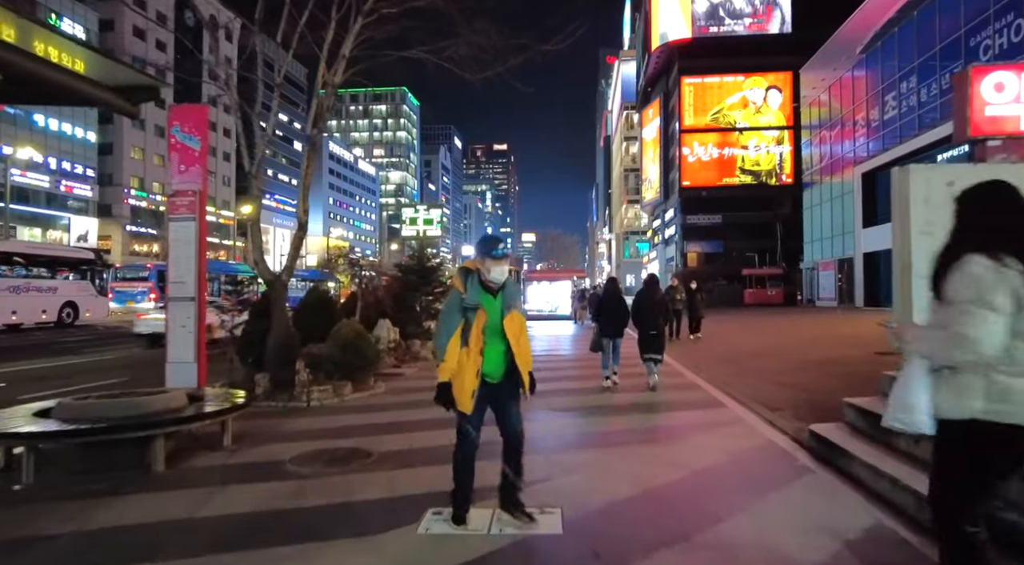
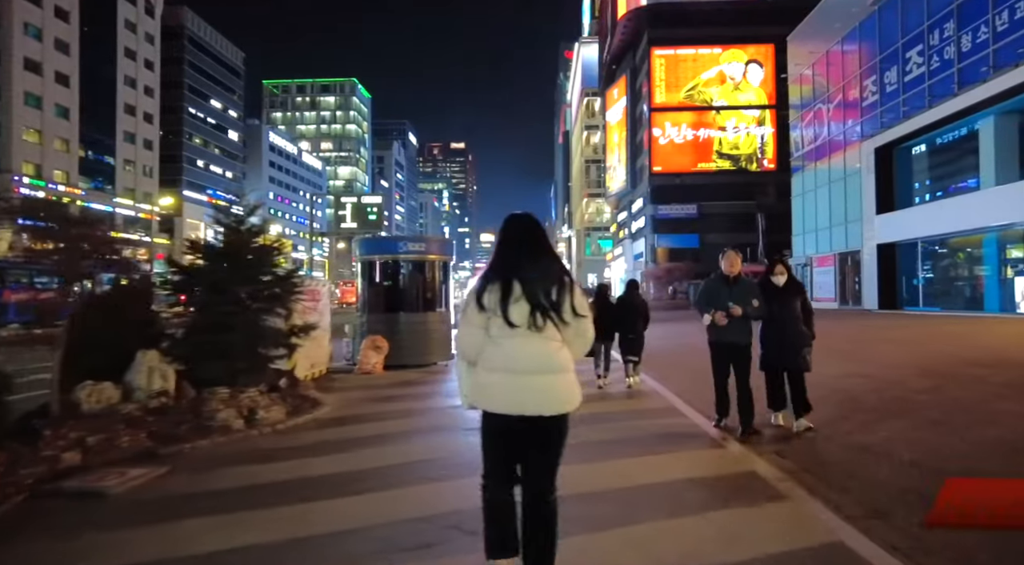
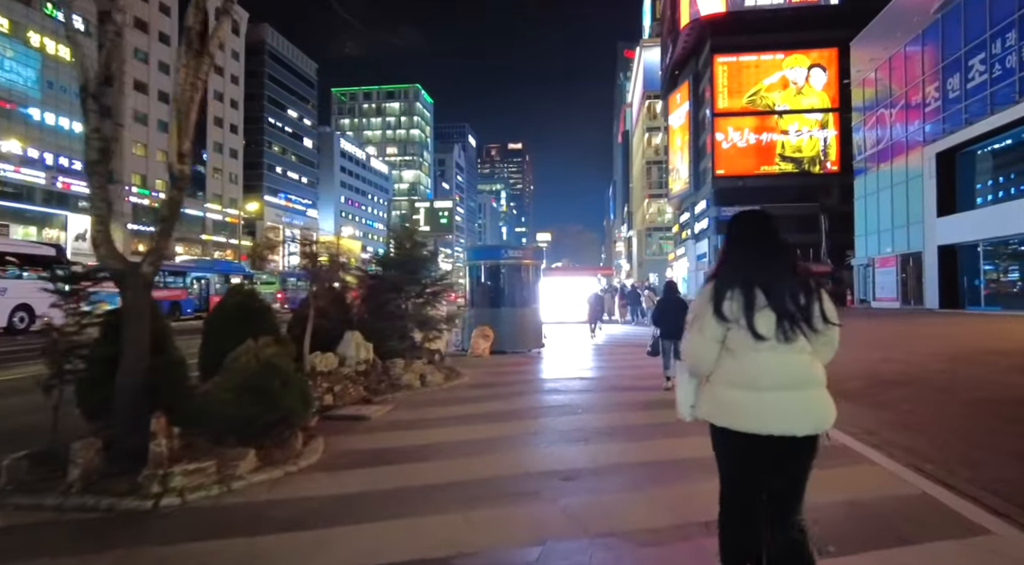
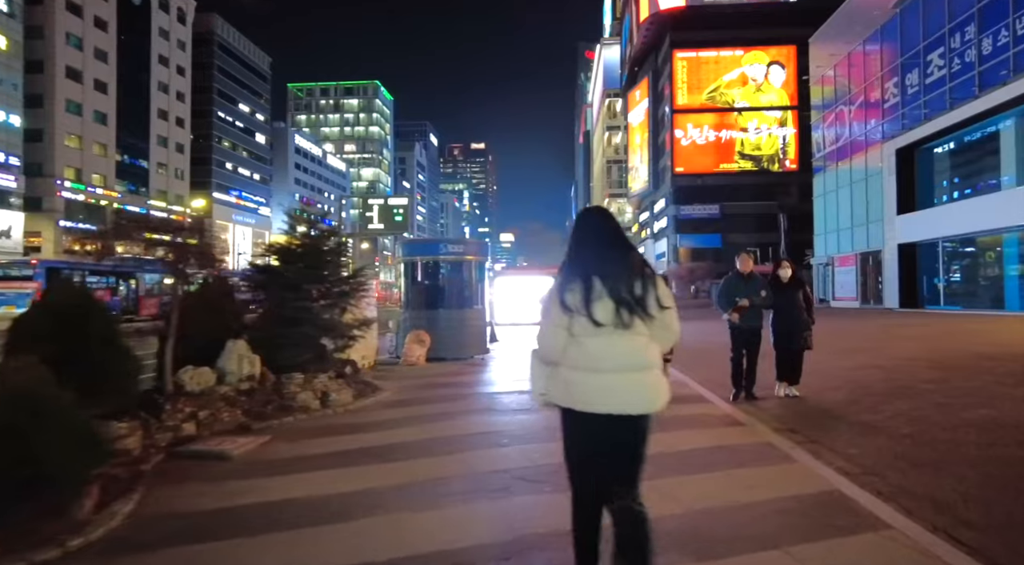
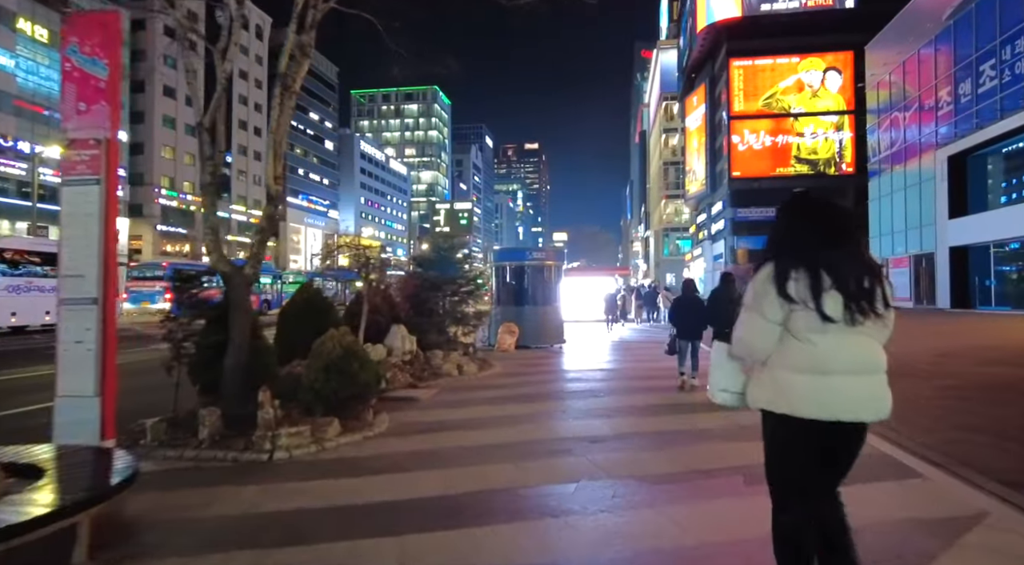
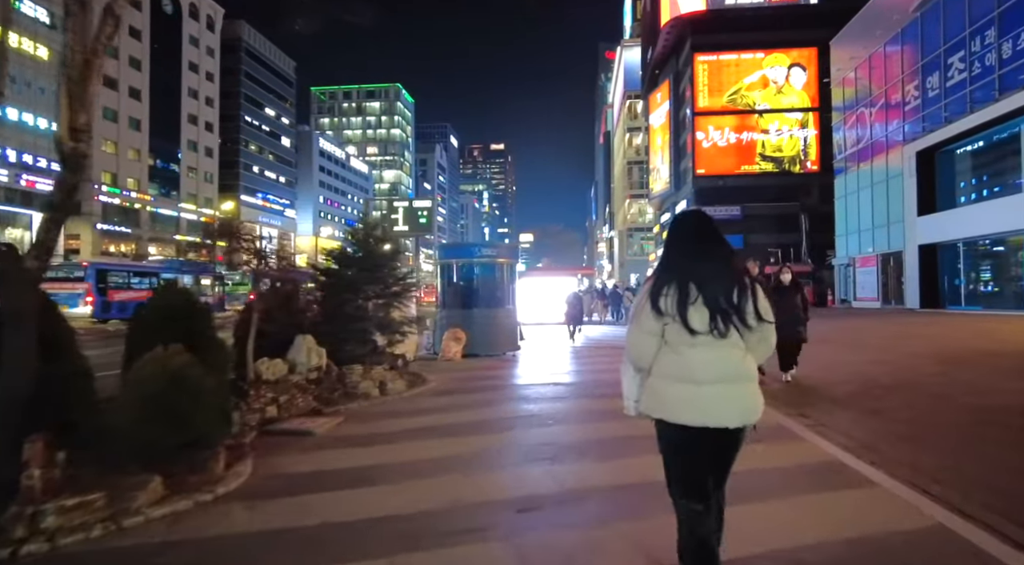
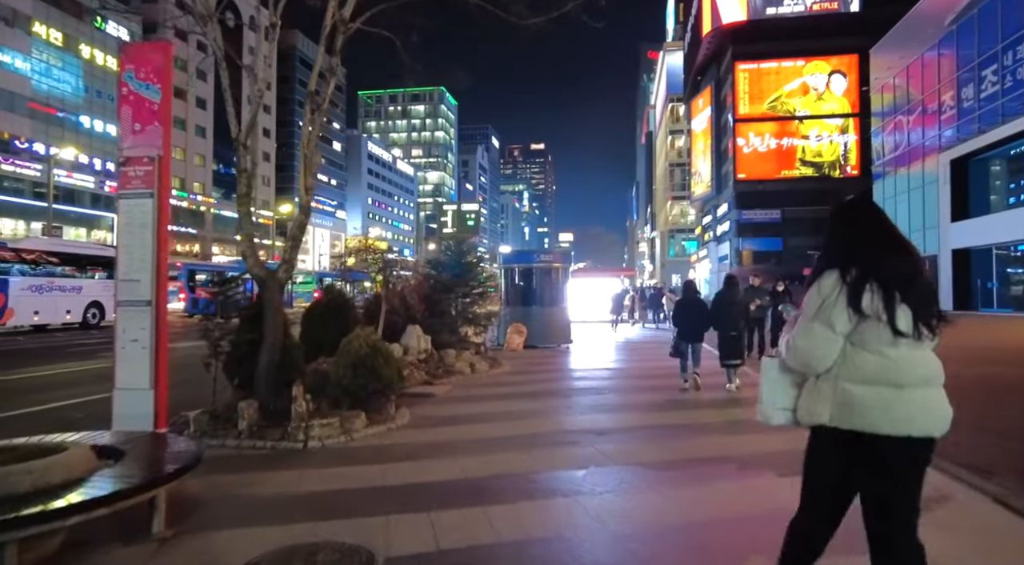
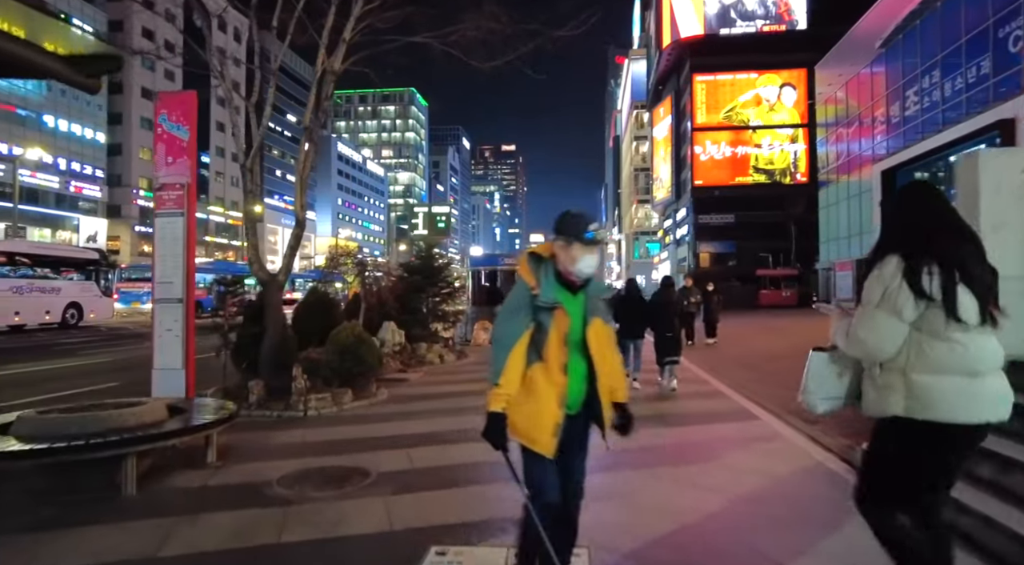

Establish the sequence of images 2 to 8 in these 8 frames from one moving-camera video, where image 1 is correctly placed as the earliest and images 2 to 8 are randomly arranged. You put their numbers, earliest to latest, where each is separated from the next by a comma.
8, 7, 5, 3, 6, 4, 2
